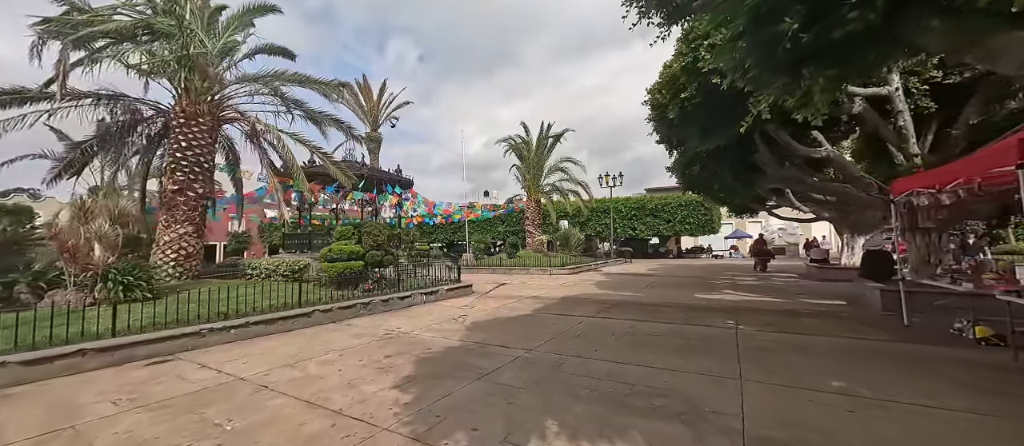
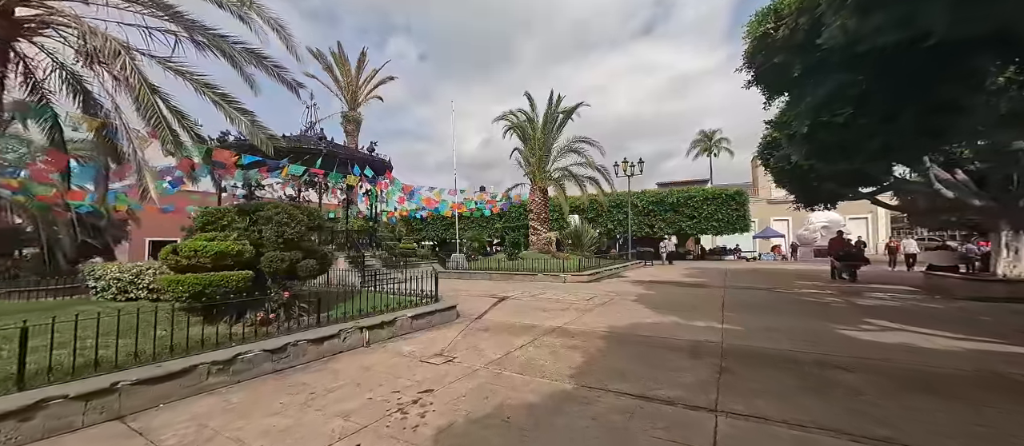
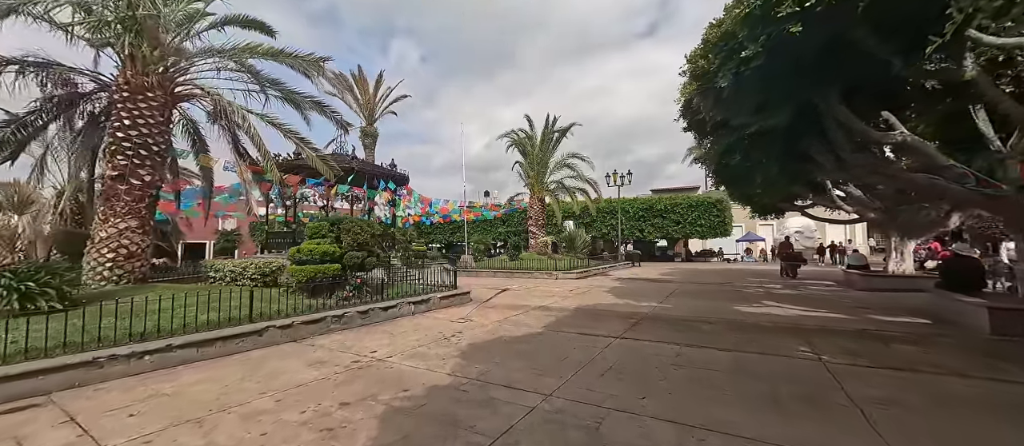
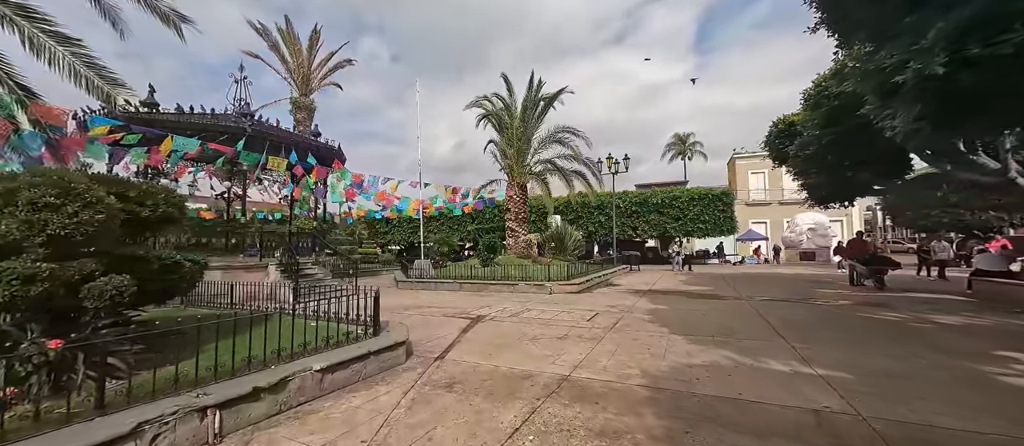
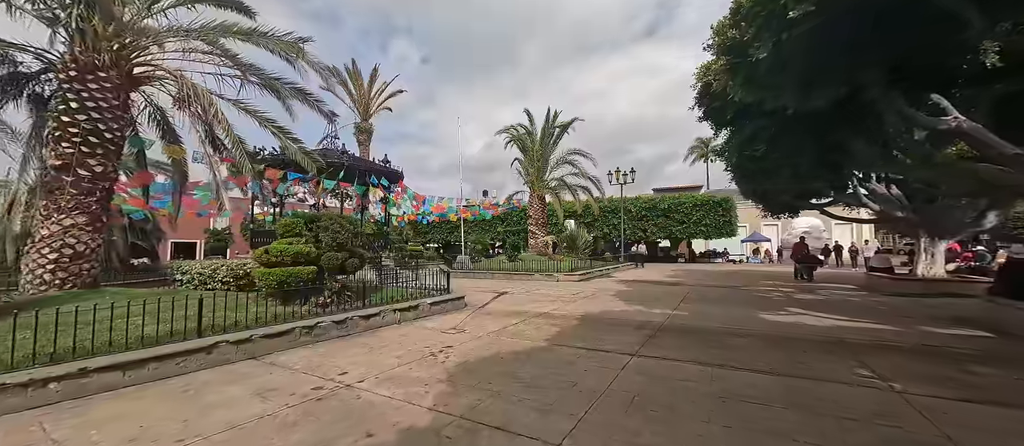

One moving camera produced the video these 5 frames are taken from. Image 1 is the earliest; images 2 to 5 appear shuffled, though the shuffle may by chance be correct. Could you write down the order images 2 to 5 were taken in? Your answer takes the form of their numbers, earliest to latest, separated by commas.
3, 5, 2, 4
